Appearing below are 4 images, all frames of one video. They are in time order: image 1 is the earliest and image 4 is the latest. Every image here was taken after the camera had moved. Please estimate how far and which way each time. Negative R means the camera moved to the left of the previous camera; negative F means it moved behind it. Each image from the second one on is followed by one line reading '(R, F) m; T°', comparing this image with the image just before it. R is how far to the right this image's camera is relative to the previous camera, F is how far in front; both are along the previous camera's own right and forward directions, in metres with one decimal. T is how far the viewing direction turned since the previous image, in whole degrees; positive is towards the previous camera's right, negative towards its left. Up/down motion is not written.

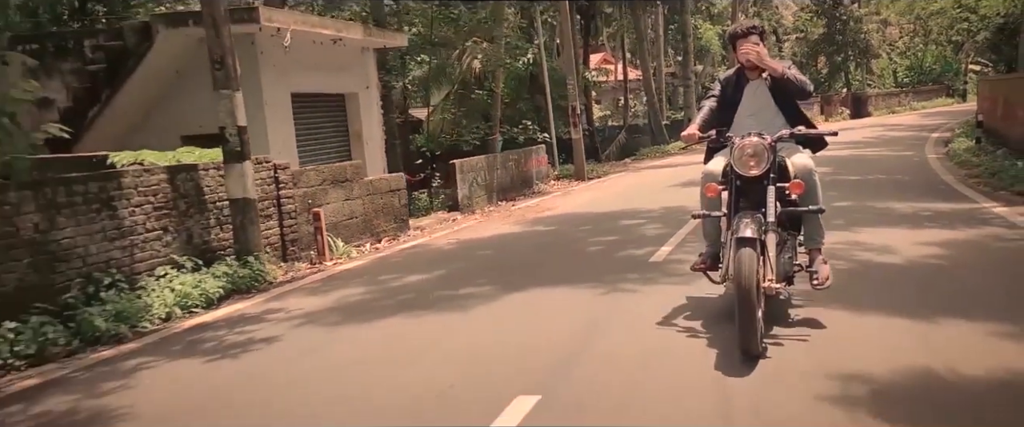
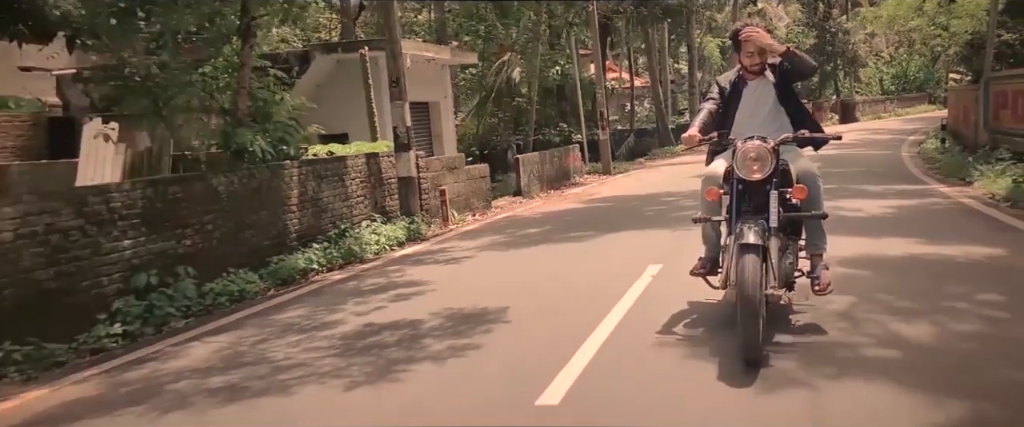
(-1.4, -4.1) m; 0°
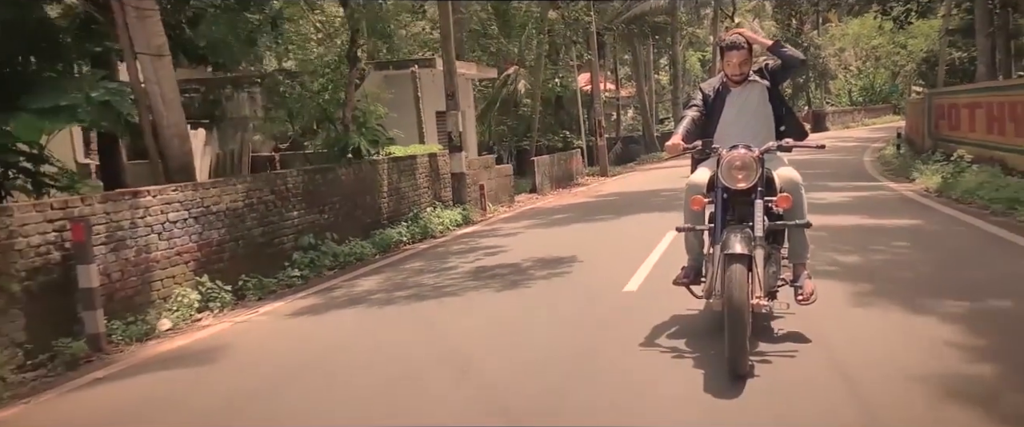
(-1.0, -3.2) m; +1°
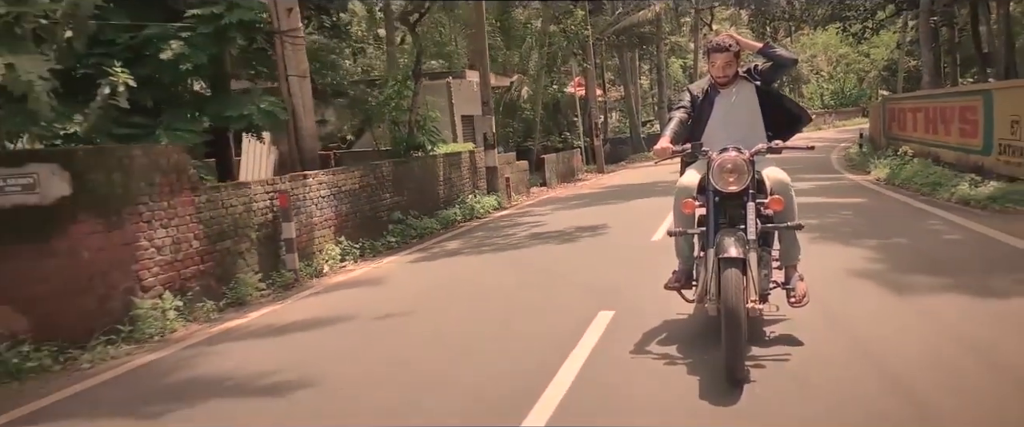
(-1.0, -3.4) m; +1°
